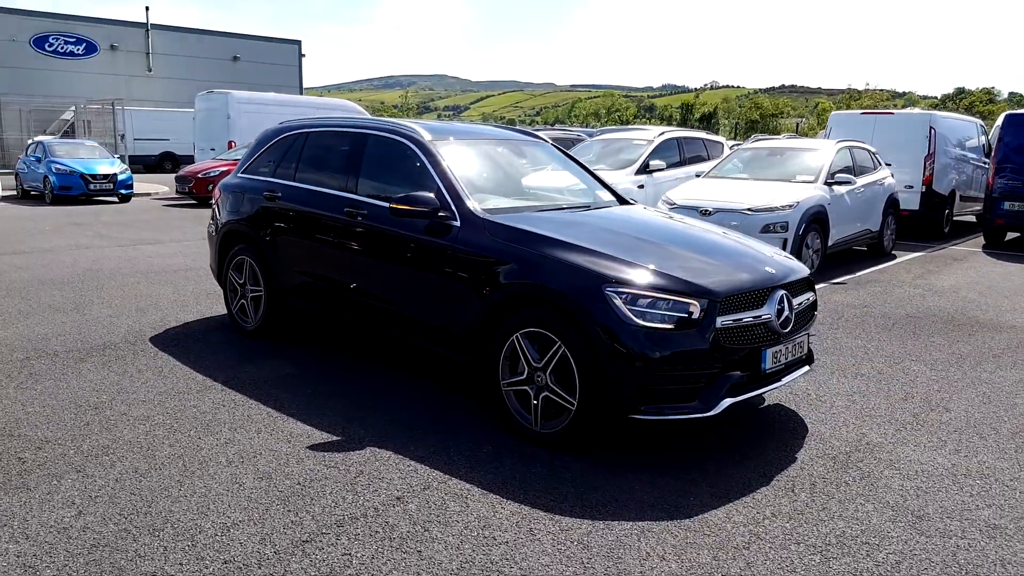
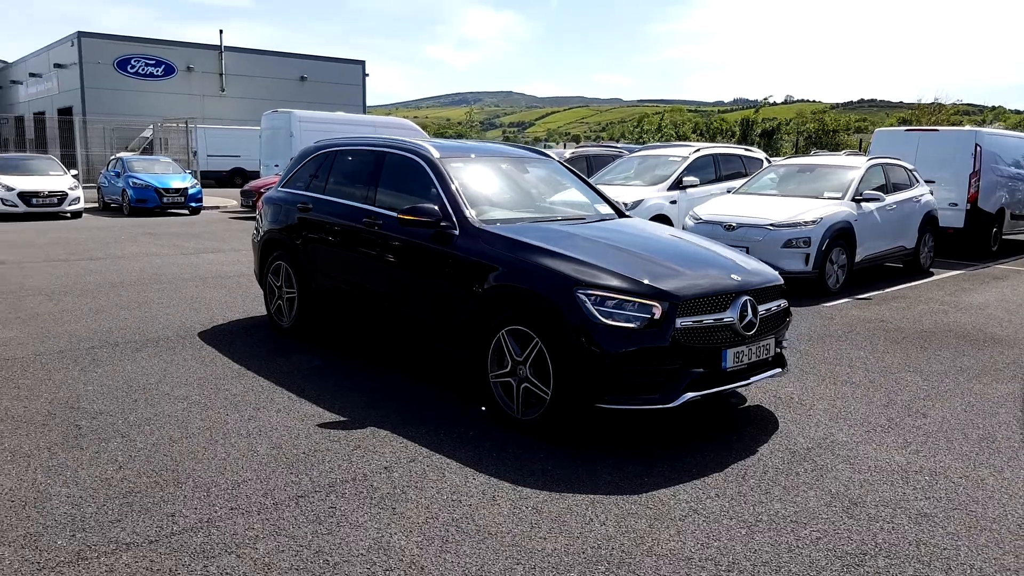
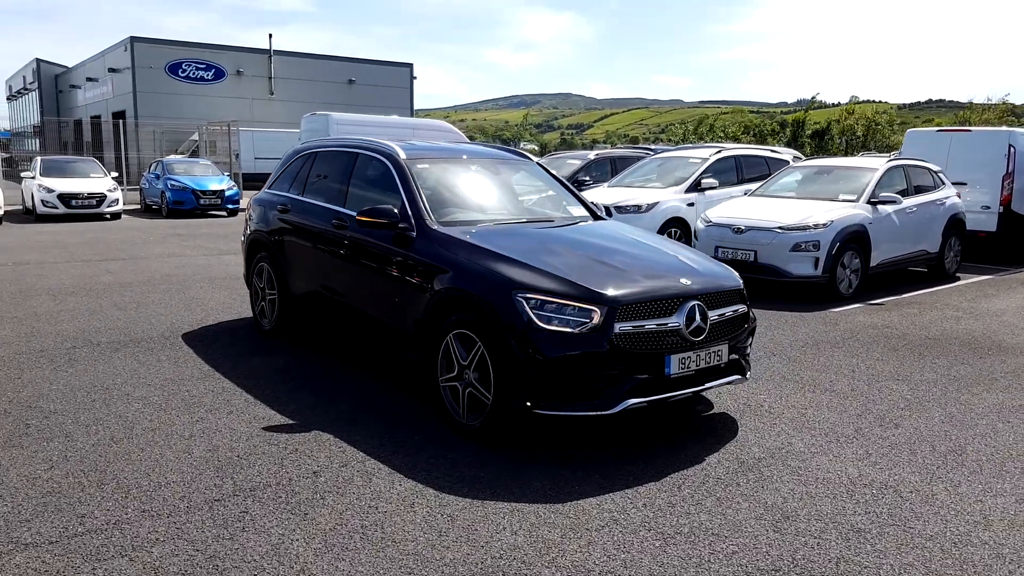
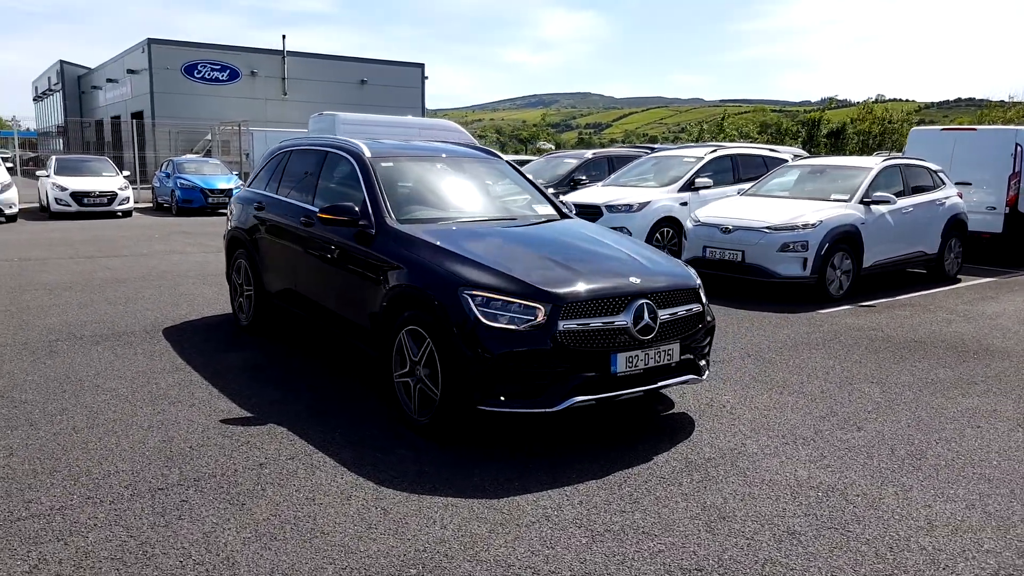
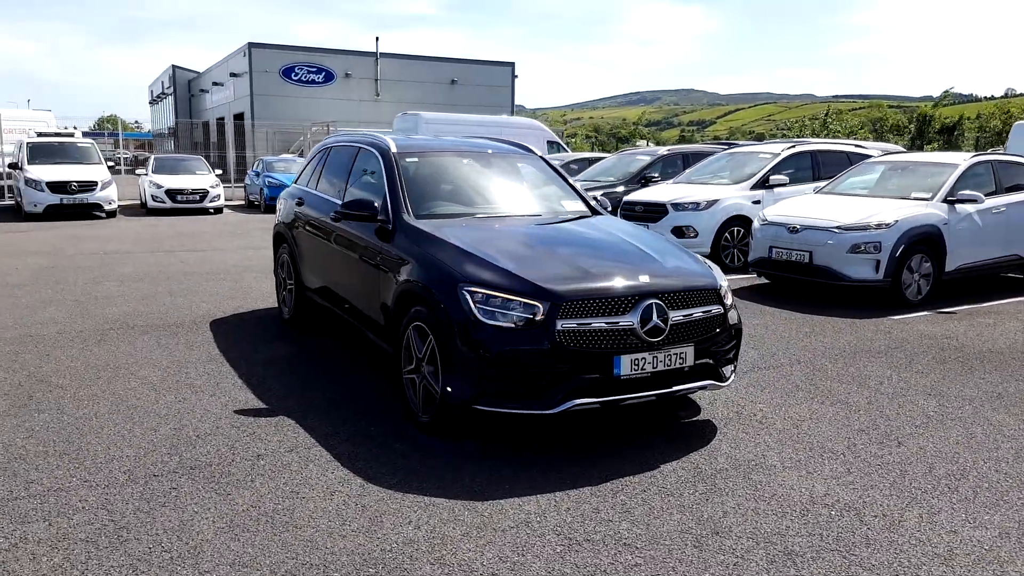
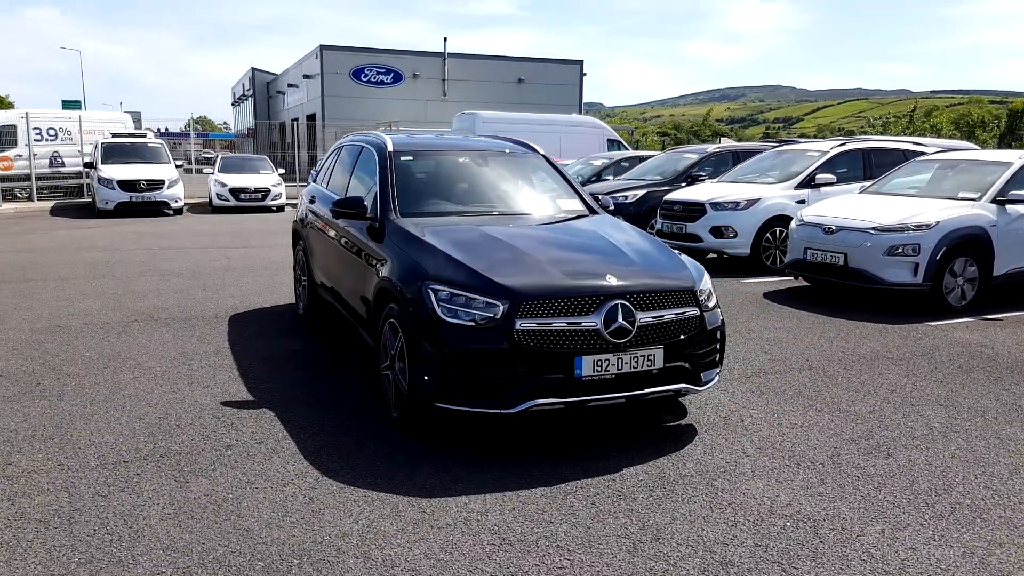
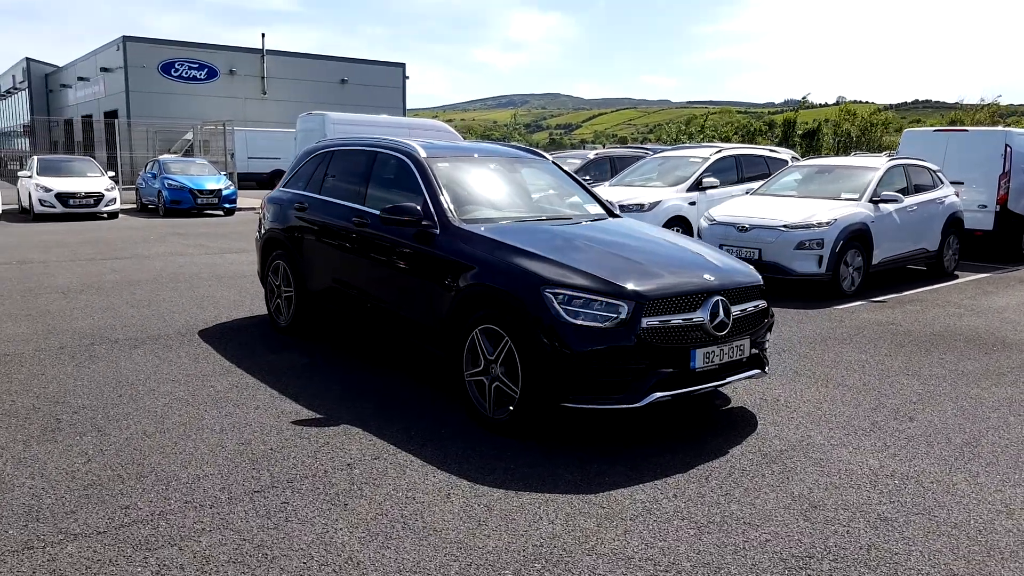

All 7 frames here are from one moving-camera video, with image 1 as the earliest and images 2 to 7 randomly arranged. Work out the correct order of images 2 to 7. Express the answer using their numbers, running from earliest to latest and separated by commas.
2, 7, 3, 4, 5, 6
